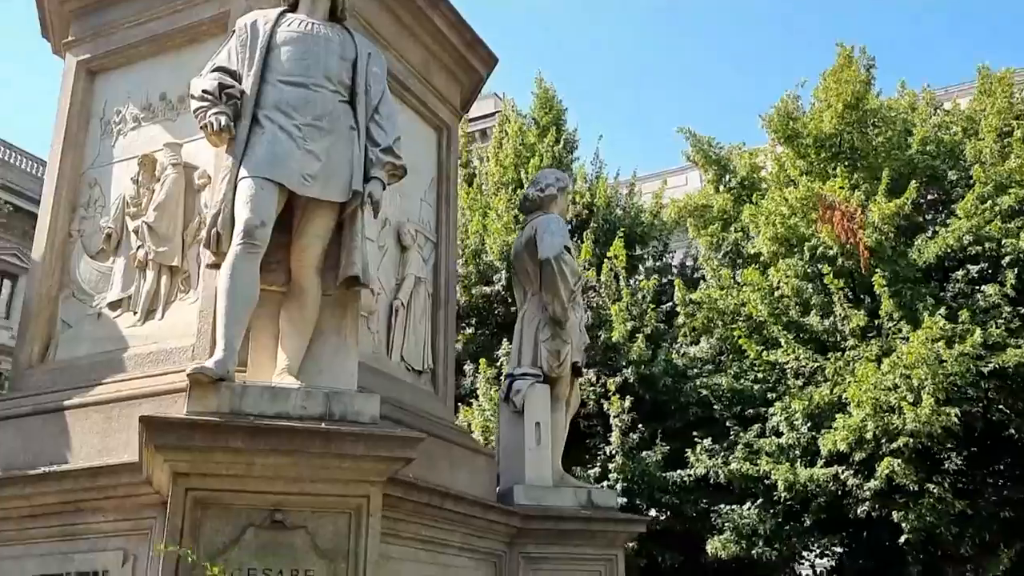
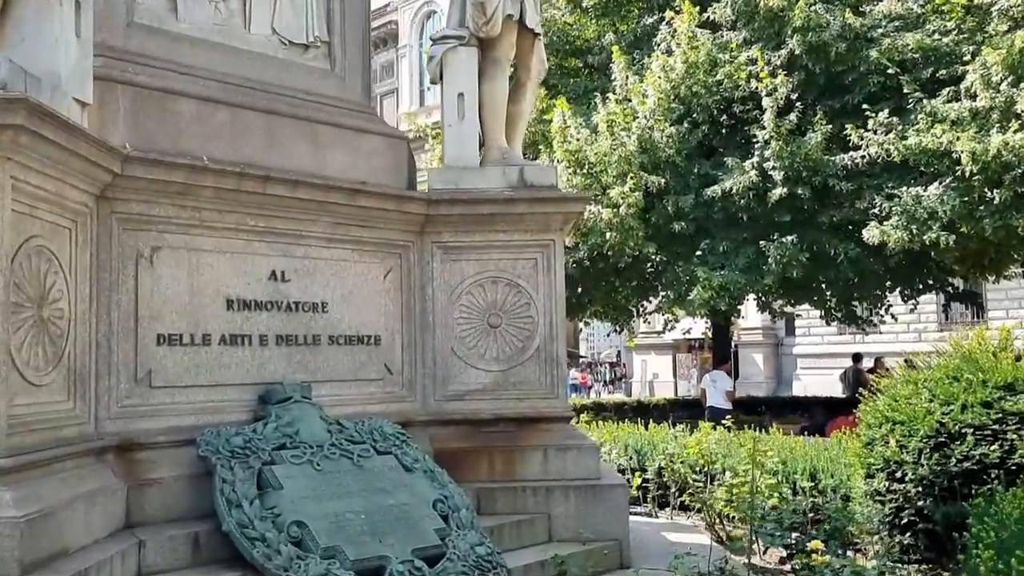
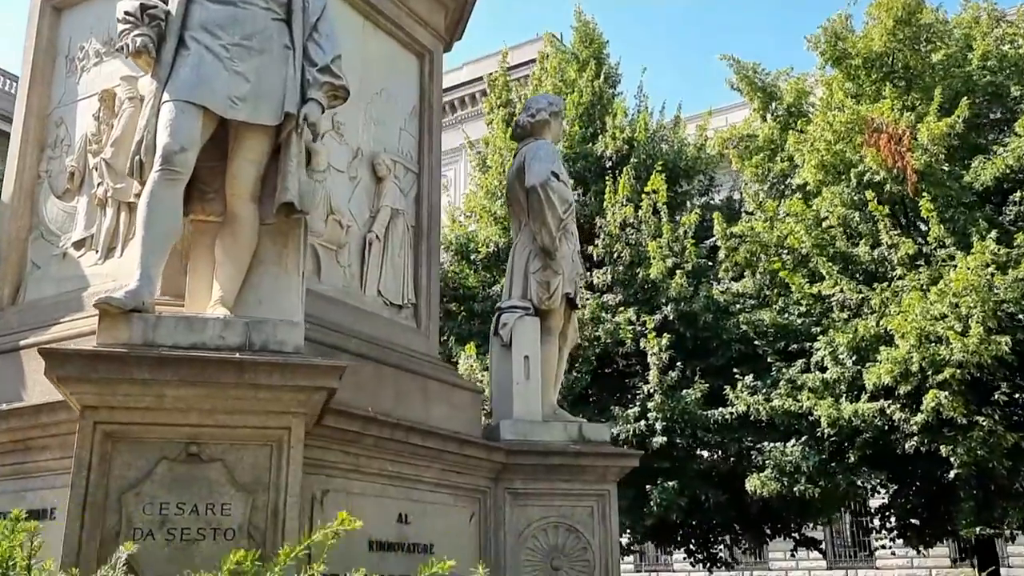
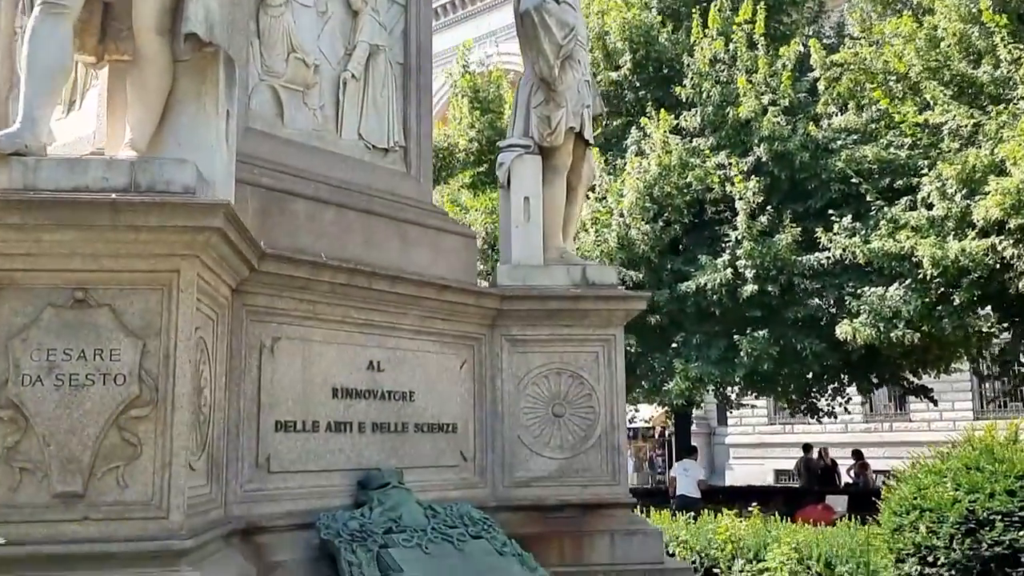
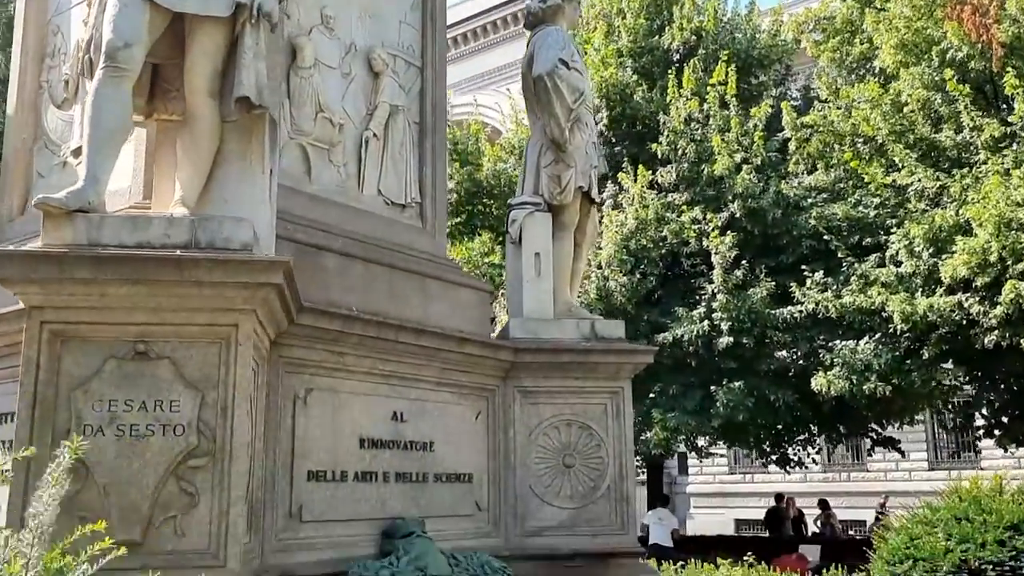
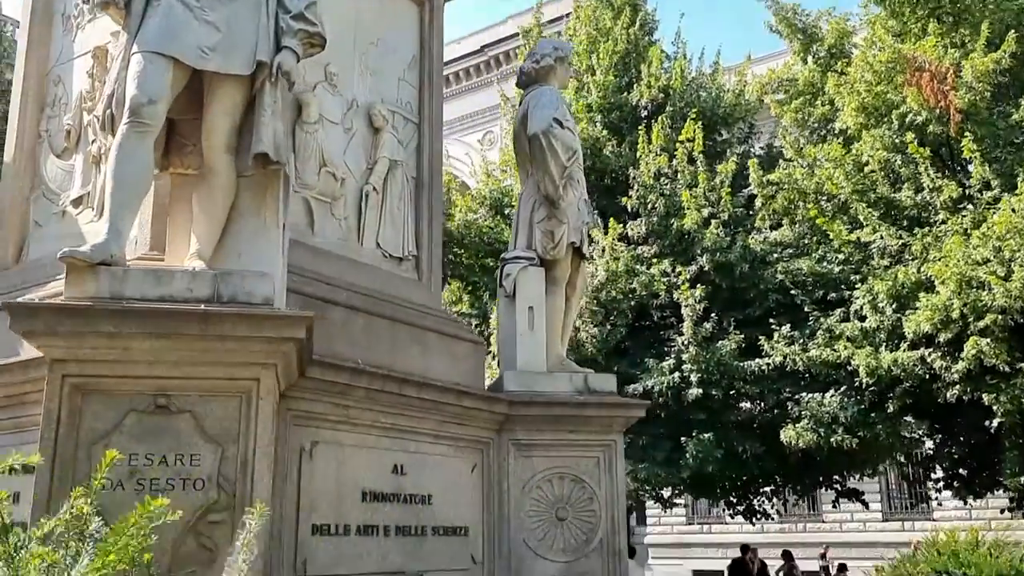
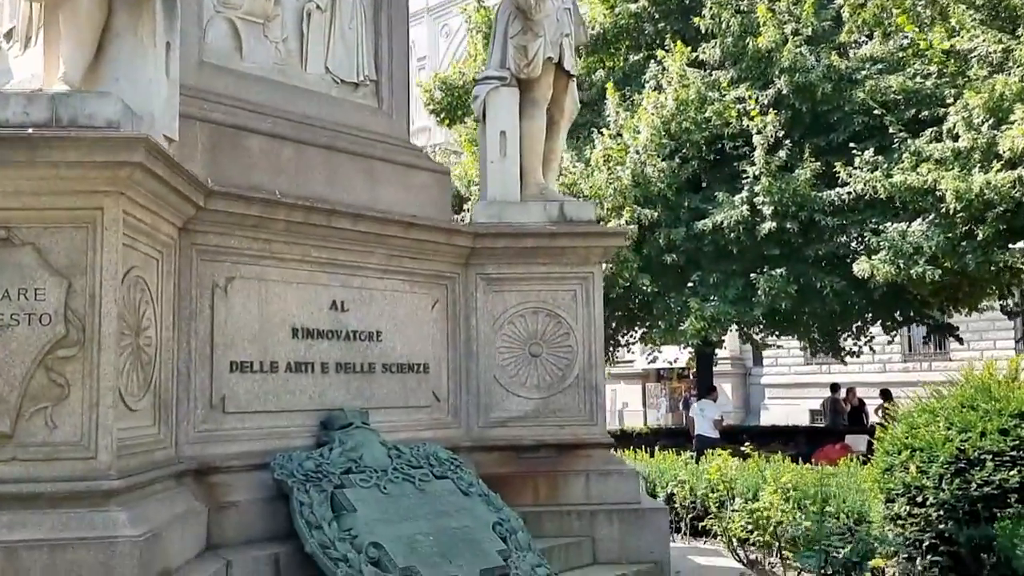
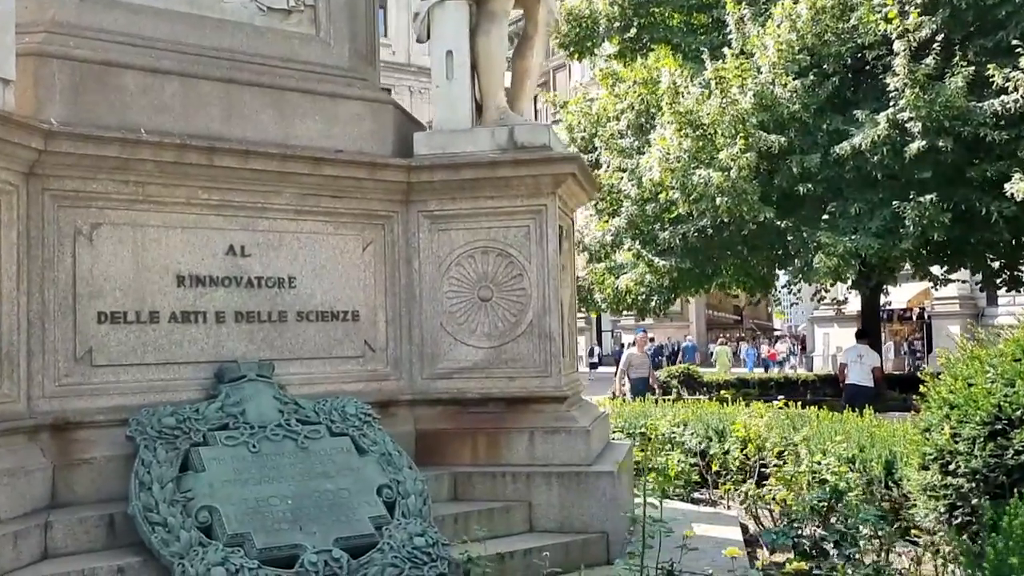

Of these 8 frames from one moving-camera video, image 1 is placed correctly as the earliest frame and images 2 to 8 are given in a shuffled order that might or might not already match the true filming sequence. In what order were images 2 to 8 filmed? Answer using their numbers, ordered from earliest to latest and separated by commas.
3, 6, 5, 4, 7, 2, 8
